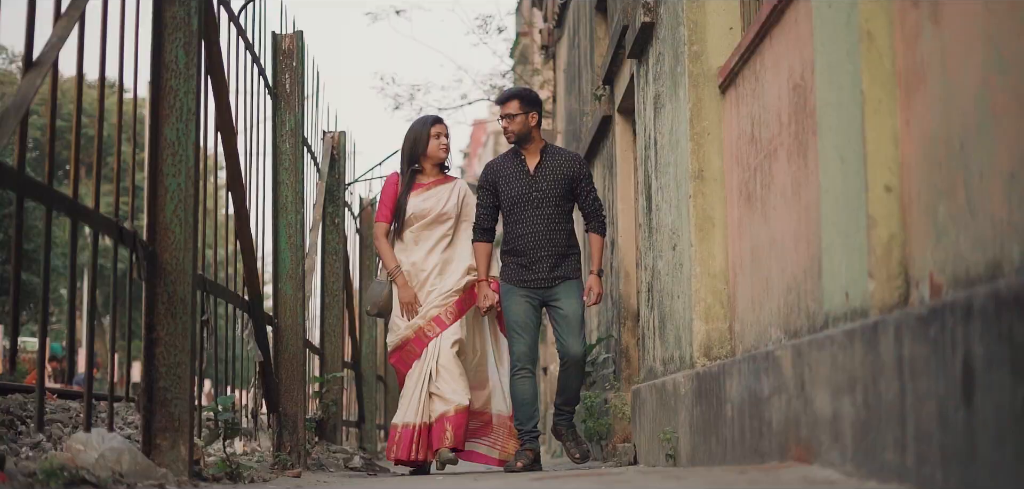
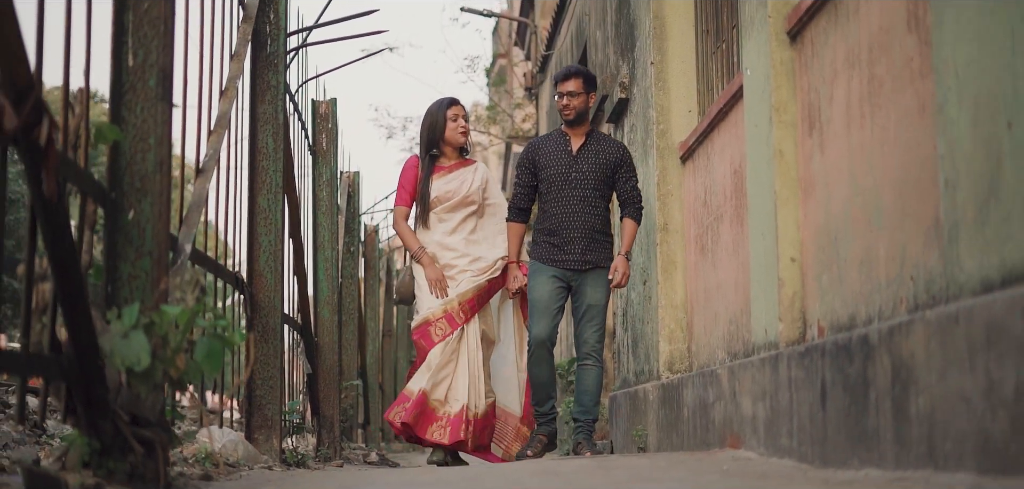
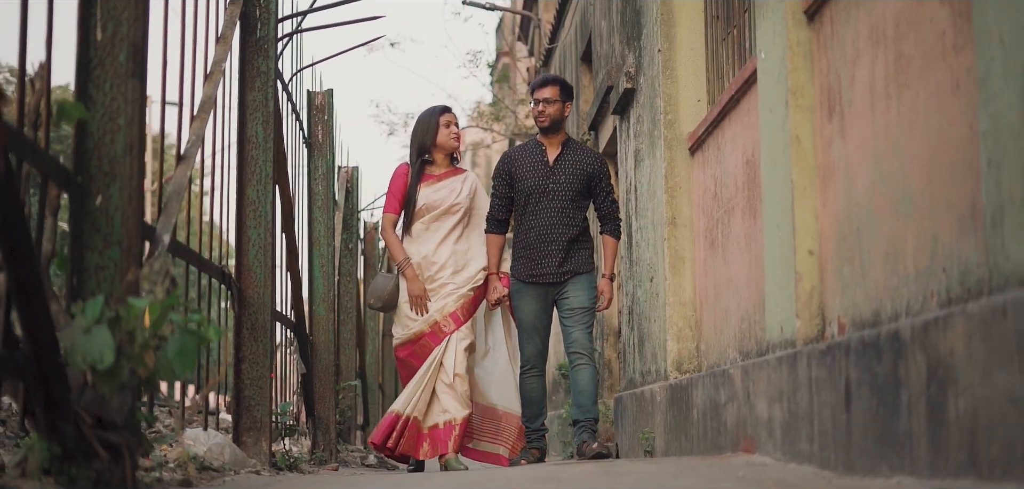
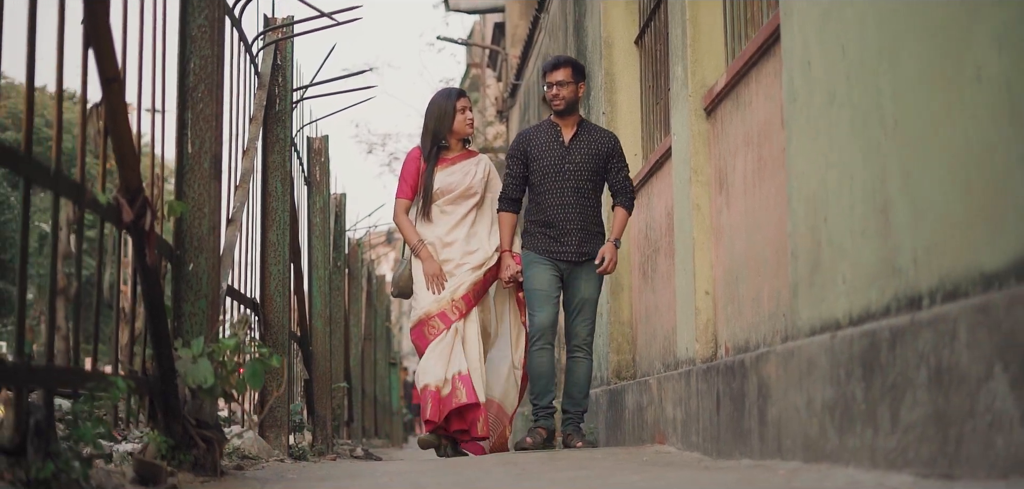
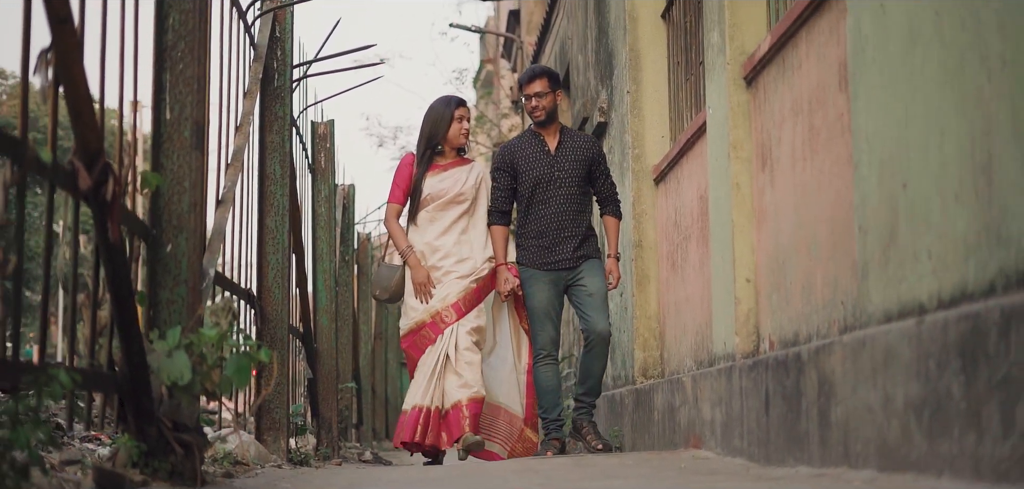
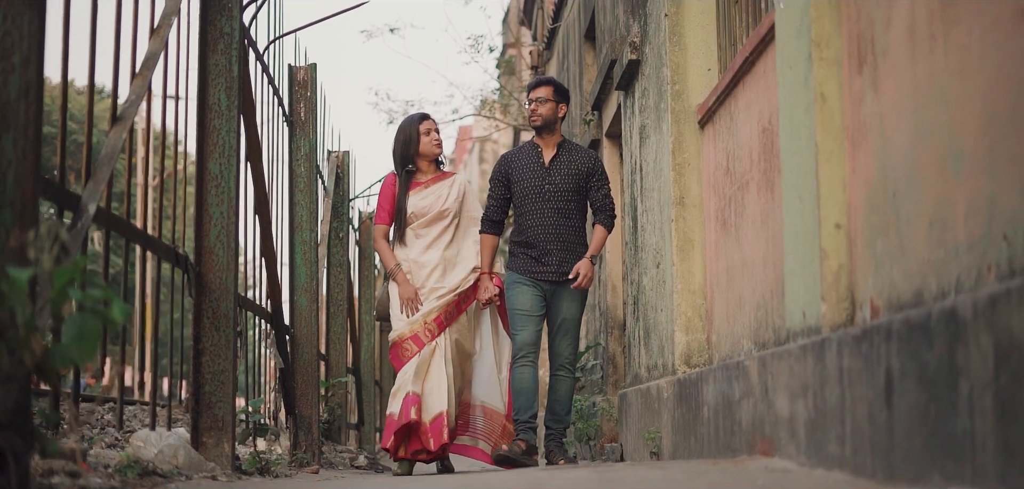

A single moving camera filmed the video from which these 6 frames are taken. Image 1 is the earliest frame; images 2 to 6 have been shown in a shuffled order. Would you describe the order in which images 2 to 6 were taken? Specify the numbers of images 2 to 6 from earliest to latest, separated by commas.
6, 3, 2, 5, 4
